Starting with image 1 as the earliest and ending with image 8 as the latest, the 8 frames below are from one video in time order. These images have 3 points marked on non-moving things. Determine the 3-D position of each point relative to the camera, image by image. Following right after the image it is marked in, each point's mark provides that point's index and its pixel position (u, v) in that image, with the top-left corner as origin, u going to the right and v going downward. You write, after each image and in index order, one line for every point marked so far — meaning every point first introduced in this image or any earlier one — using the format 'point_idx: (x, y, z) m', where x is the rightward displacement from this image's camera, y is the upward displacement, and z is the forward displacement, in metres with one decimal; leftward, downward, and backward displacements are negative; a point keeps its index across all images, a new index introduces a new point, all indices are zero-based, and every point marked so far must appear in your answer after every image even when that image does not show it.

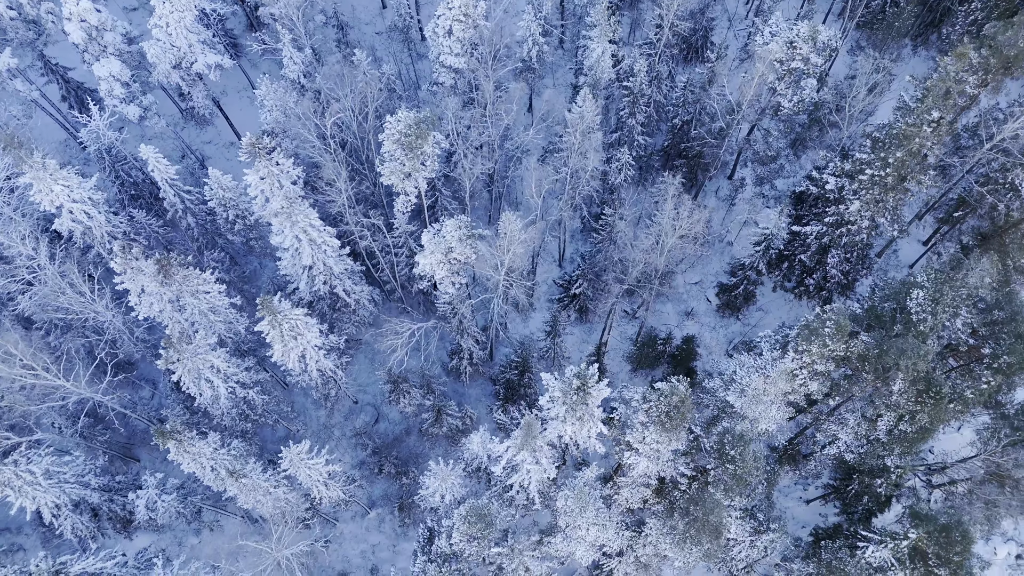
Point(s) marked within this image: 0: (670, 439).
0: (+6.1, -6.0, +19.4) m
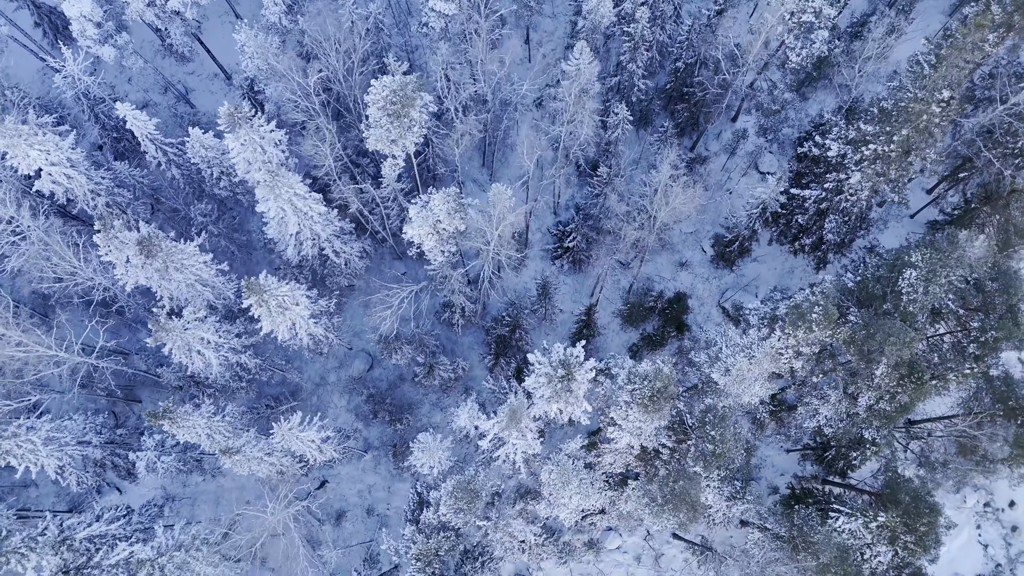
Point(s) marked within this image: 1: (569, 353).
0: (+5.6, -5.3, +19.8) m
1: (+2.2, -3.3, +20.2) m
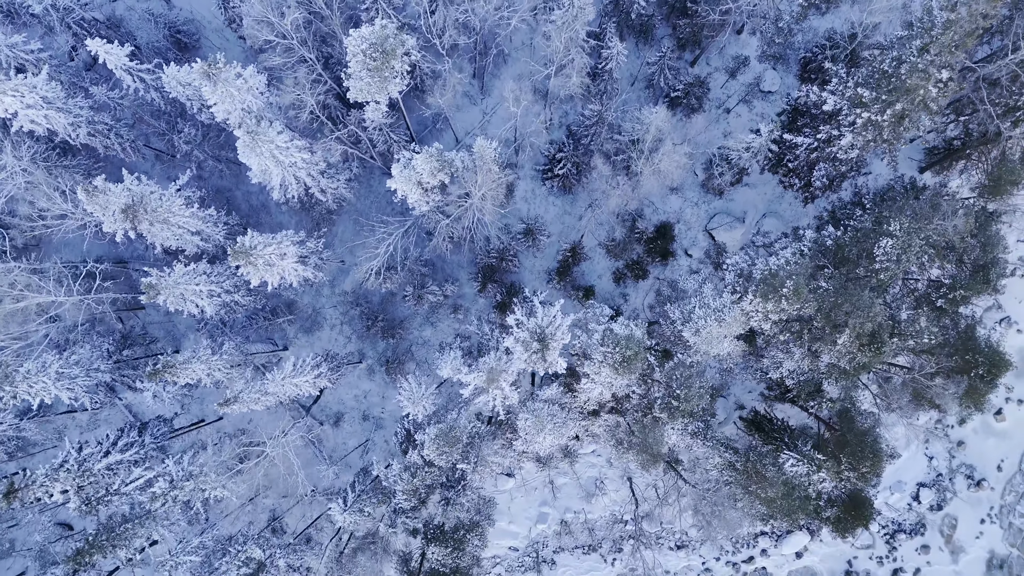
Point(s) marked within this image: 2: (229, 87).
0: (+4.7, -3.8, +21.3) m
1: (+1.4, -1.7, +21.1) m
2: (-11.3, +8.0, +20.1) m
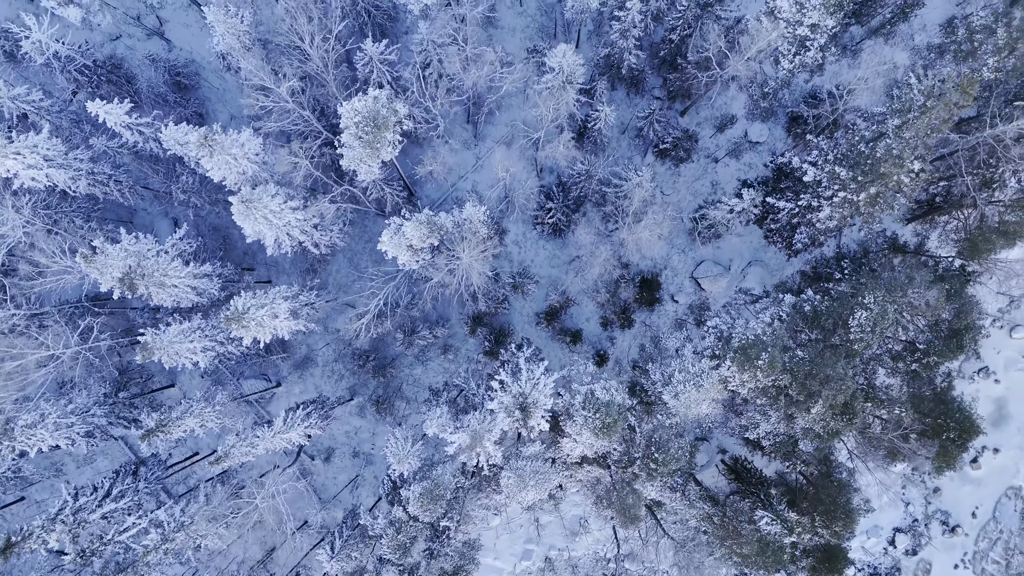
0: (+4.0, -6.6, +21.9) m
1: (+0.7, -4.4, +21.7) m
2: (-11.8, +5.5, +20.6) m
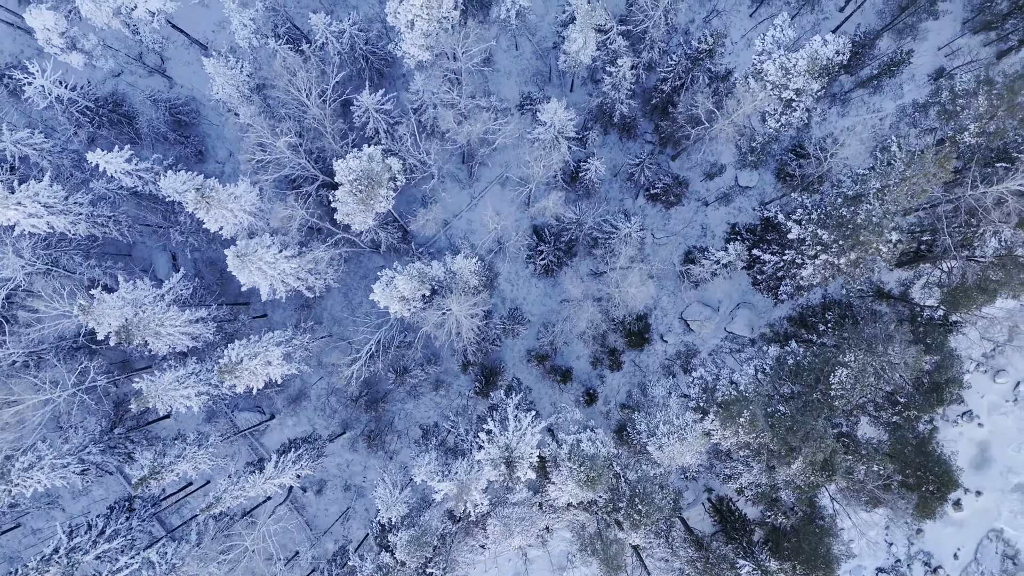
0: (+3.4, -9.0, +22.3) m
1: (+0.1, -6.8, +22.2) m
2: (-12.3, +3.3, +21.1) m
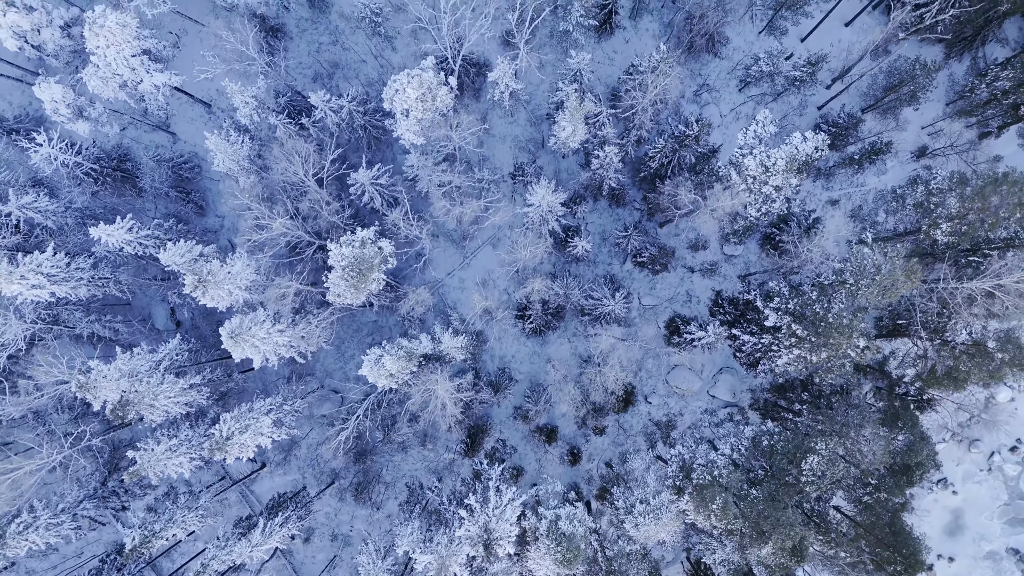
0: (+2.5, -12.8, +23.1) m
1: (-0.8, -10.5, +22.9) m
2: (-12.9, 0.0, +21.9) m
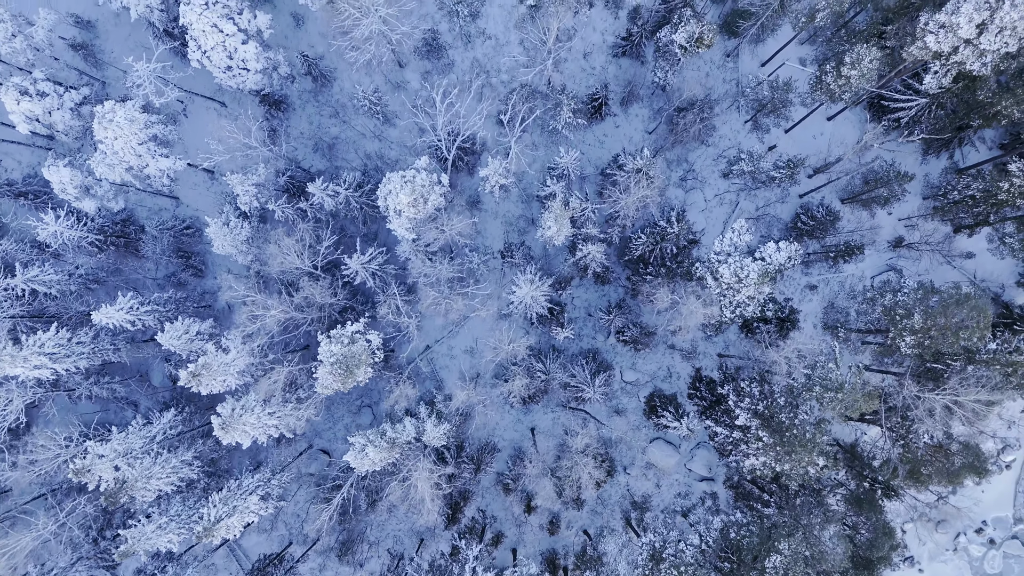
0: (+1.1, -17.5, +24.0) m
1: (-2.0, -15.0, +23.9) m
2: (-13.8, -4.2, +22.9) m
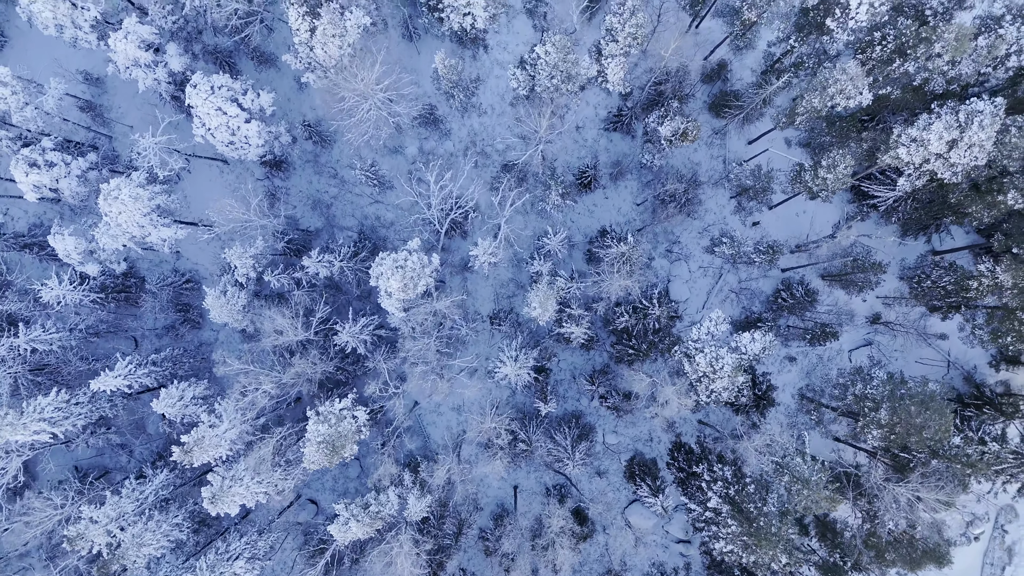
0: (-0.3, -21.6, +24.9) m
1: (-3.4, -19.1, +24.8) m
2: (-14.7, -7.8, +23.8) m
